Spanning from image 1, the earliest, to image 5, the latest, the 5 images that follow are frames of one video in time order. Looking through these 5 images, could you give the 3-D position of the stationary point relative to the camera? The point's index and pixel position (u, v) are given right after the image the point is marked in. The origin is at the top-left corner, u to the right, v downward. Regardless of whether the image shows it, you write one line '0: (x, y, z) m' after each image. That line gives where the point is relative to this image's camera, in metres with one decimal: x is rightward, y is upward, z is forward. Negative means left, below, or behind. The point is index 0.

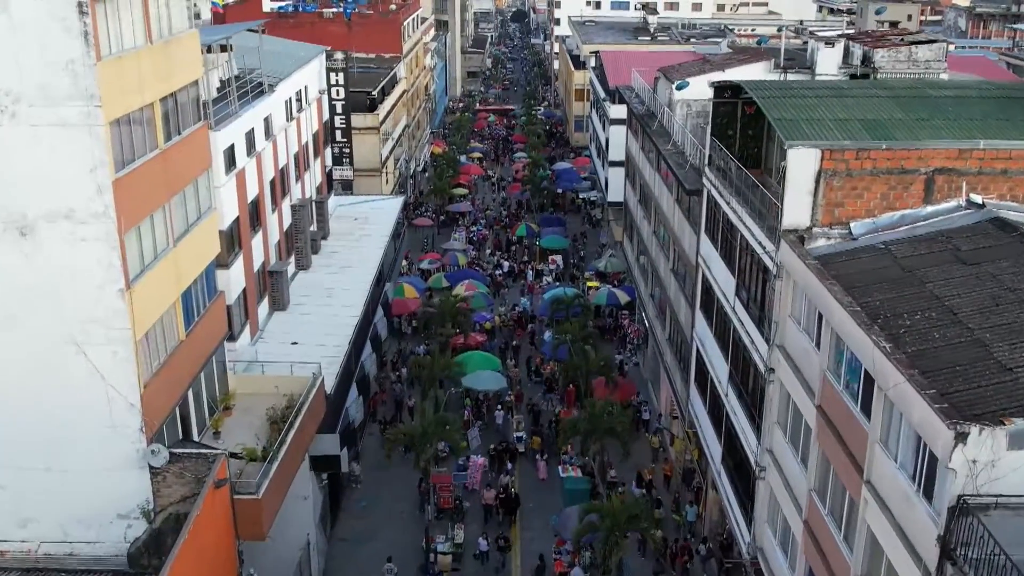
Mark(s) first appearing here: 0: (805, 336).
0: (+5.1, -0.8, +18.9) m
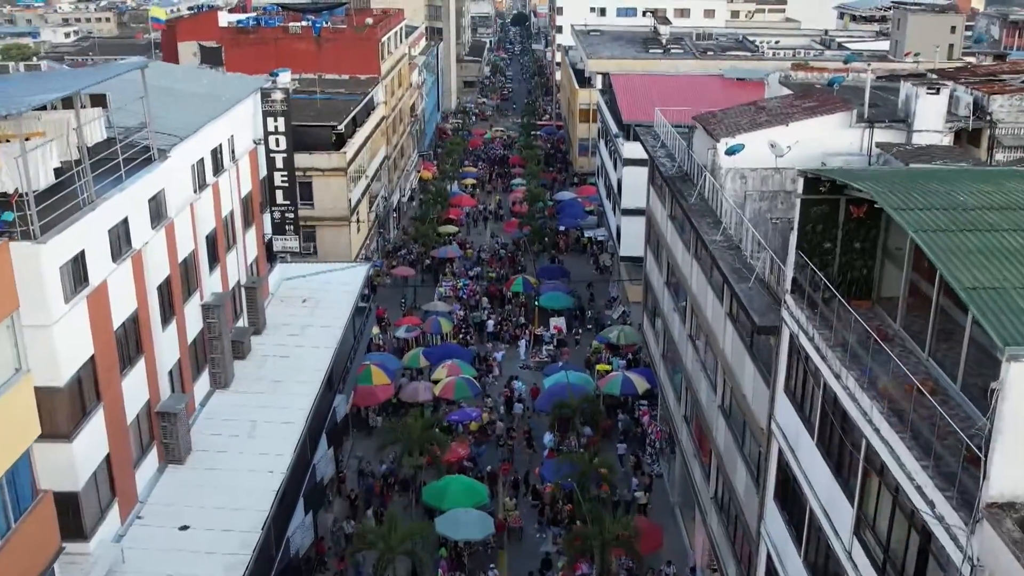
0: (+4.8, -4.0, +9.7) m
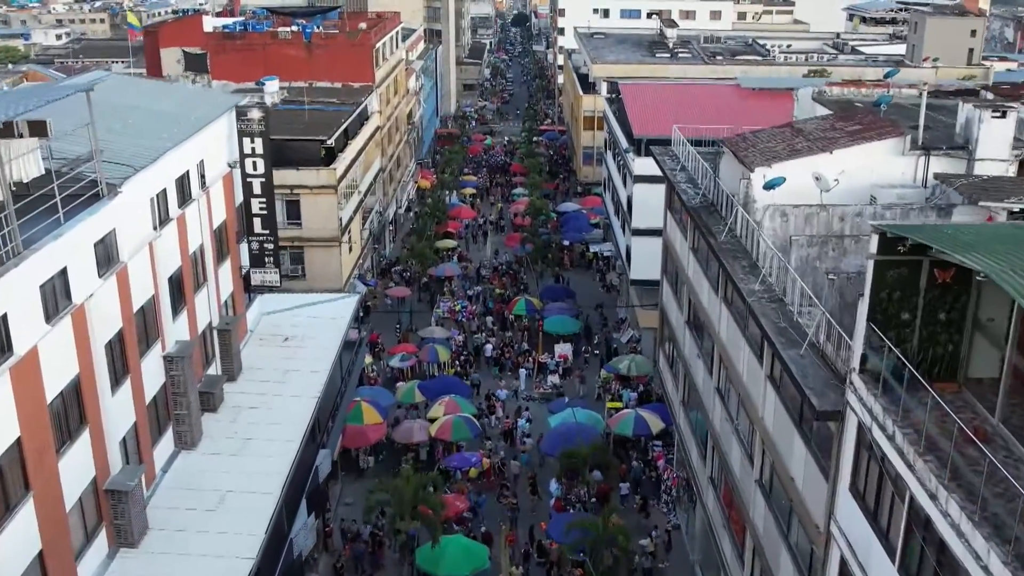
0: (+4.9, -5.0, +6.6) m
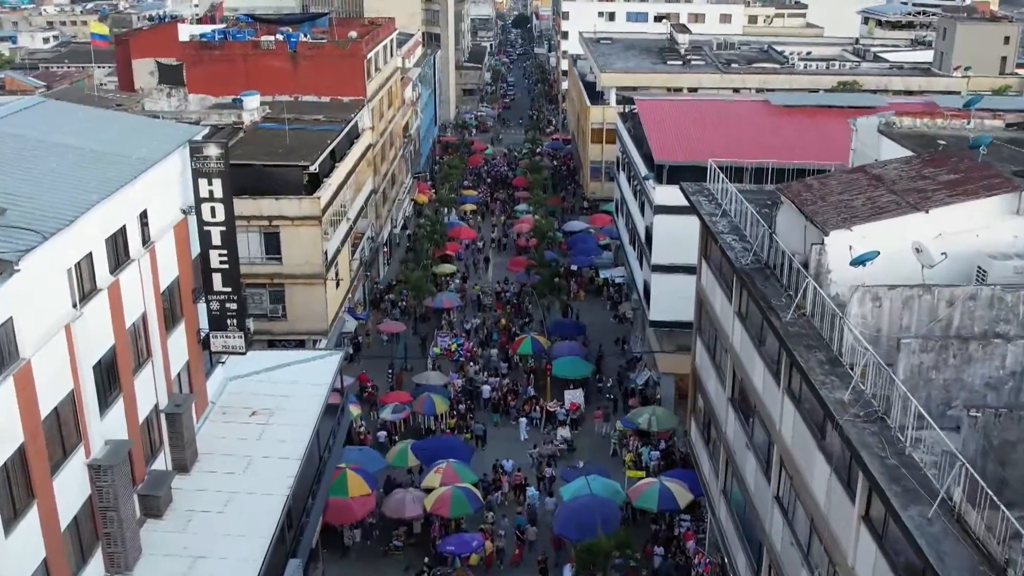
0: (+5.1, -6.6, +2.0) m
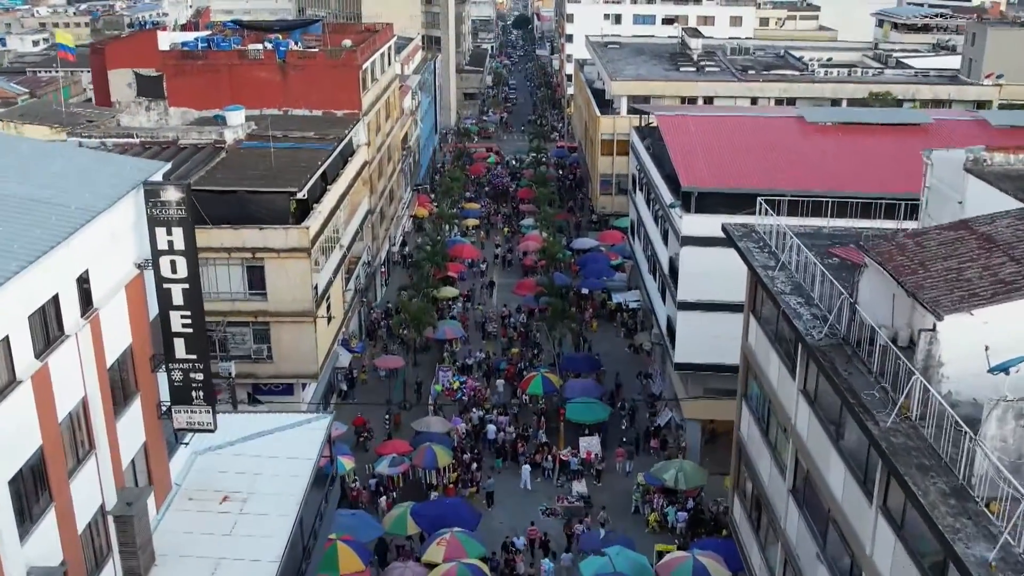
0: (+5.4, -7.8, -1.8) m
